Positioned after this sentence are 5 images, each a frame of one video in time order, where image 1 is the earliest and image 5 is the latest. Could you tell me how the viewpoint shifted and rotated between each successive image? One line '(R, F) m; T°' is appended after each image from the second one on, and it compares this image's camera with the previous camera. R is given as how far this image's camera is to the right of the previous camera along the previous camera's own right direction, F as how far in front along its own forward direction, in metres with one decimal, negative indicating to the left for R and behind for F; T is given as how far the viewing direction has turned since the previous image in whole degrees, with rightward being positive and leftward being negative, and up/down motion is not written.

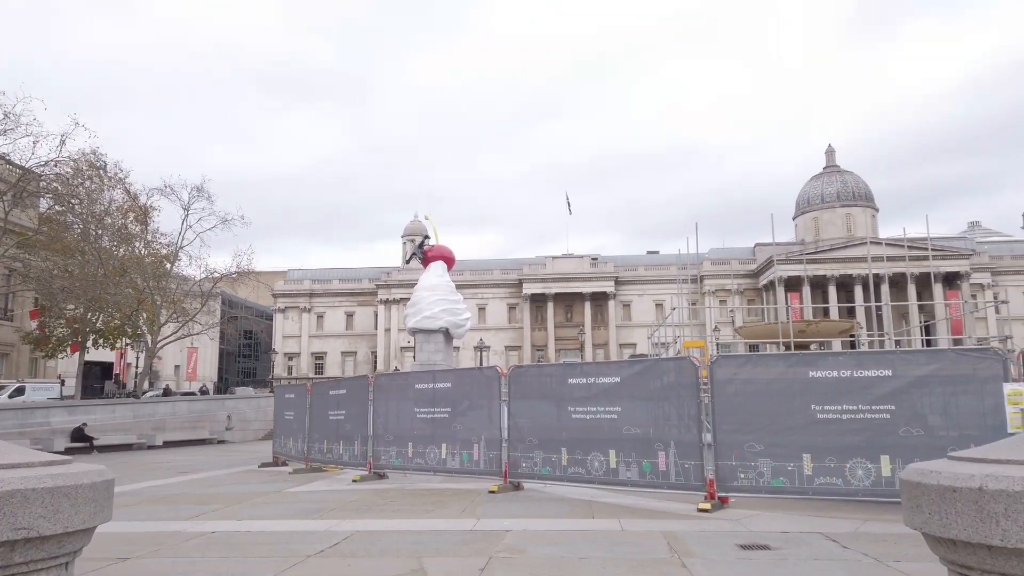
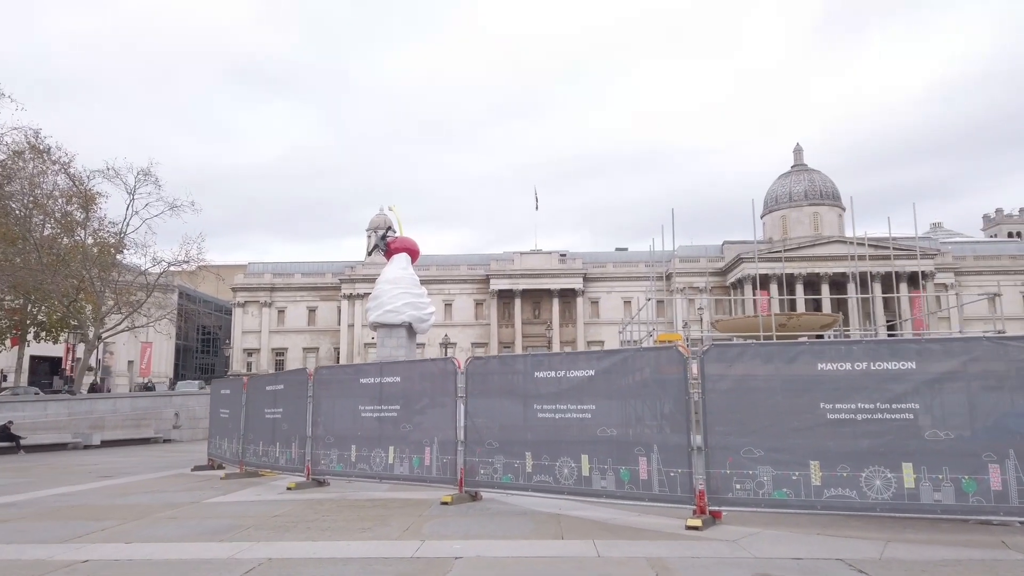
(+0.1, +1.6) m; +2°
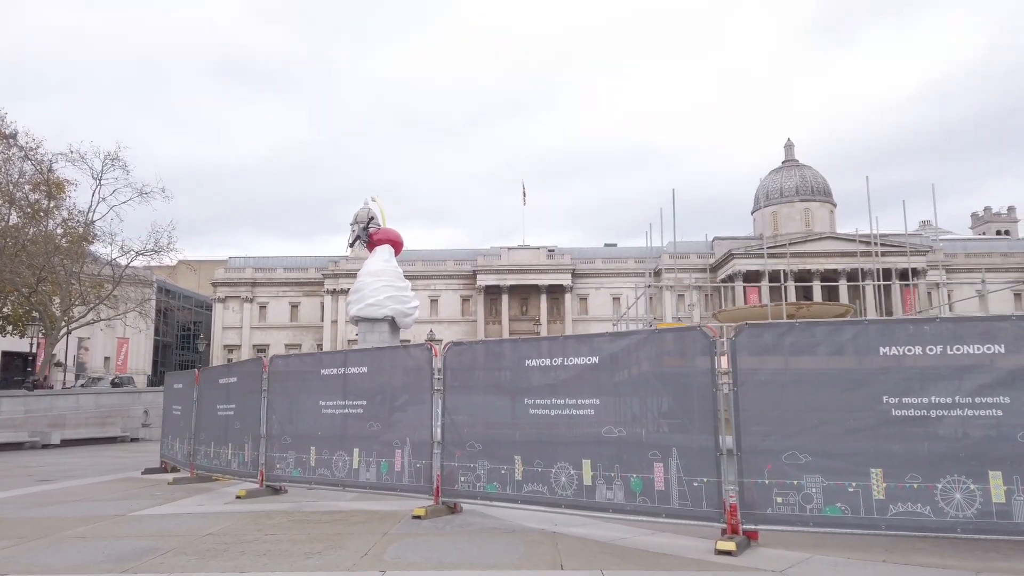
(0.0, +1.6) m; +1°
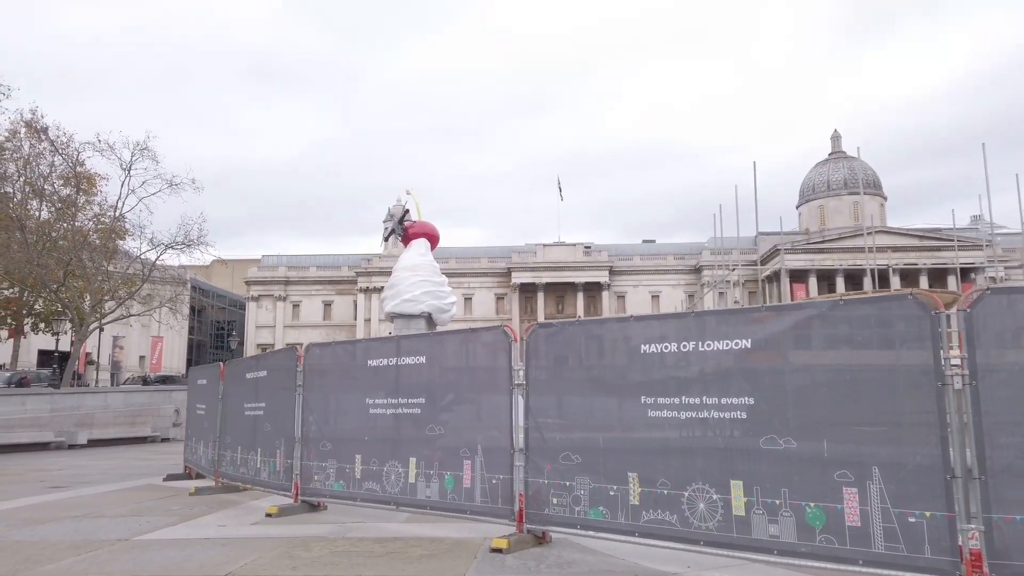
(-0.7, +2.0) m; -2°
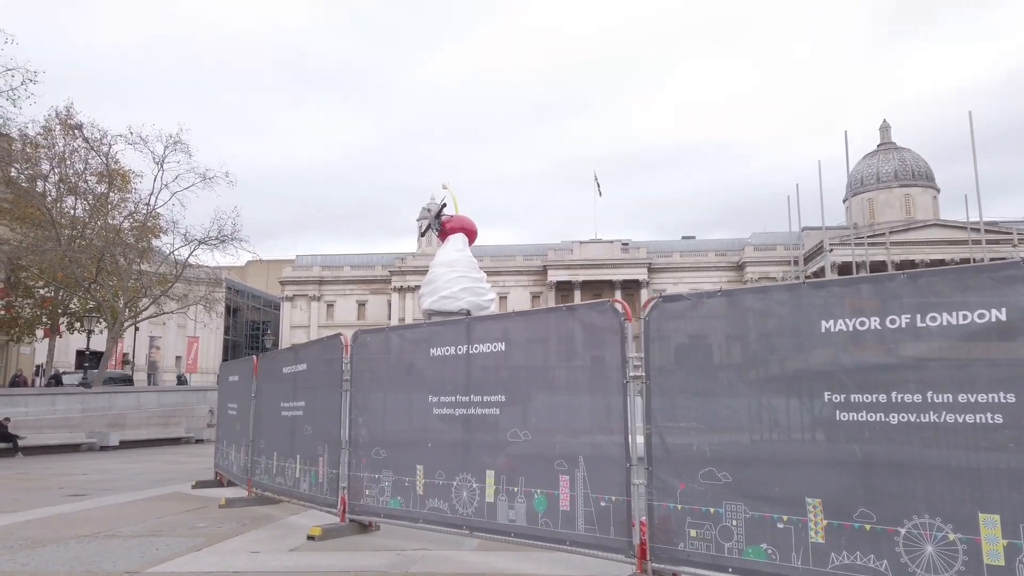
(-0.6, +1.6) m; -2°
